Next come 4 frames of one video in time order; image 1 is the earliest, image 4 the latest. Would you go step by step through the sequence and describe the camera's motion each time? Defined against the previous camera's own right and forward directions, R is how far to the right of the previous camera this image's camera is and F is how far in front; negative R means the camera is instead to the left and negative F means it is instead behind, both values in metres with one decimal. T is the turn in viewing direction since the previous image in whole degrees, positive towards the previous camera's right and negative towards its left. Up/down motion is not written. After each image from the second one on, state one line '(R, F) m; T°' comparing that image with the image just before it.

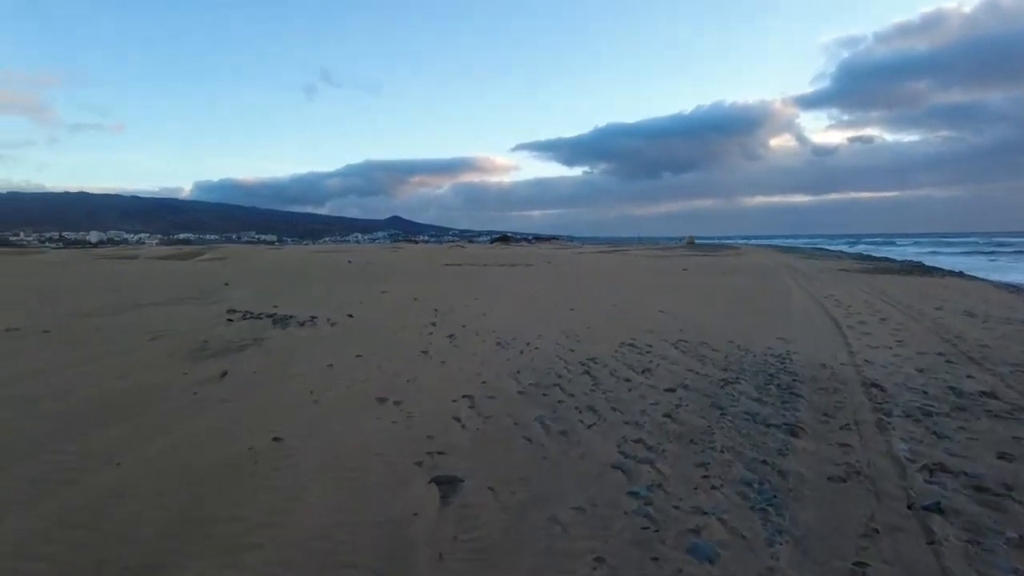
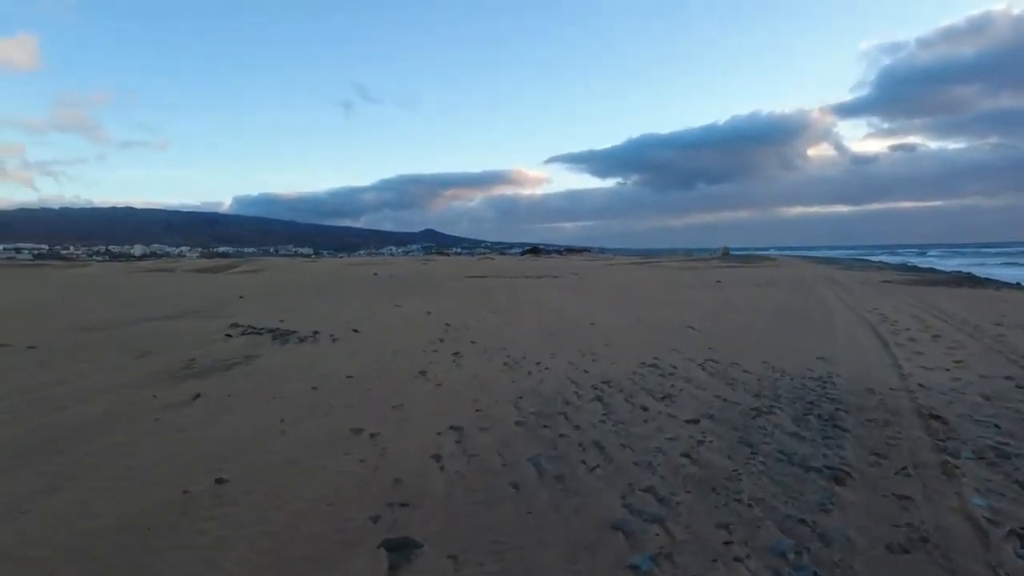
(+0.4, +1.0) m; -3°
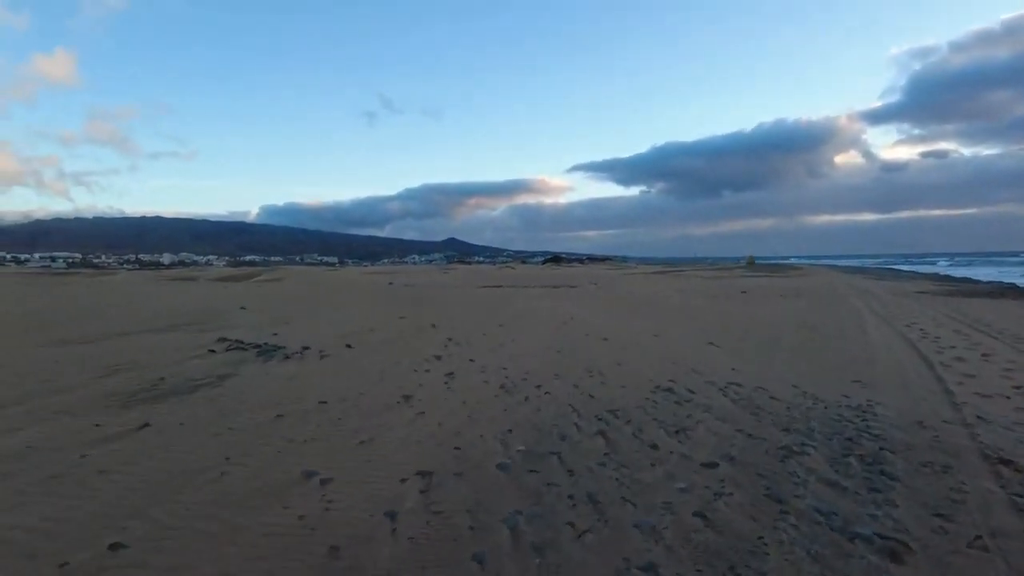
(+0.3, +1.1) m; -2°
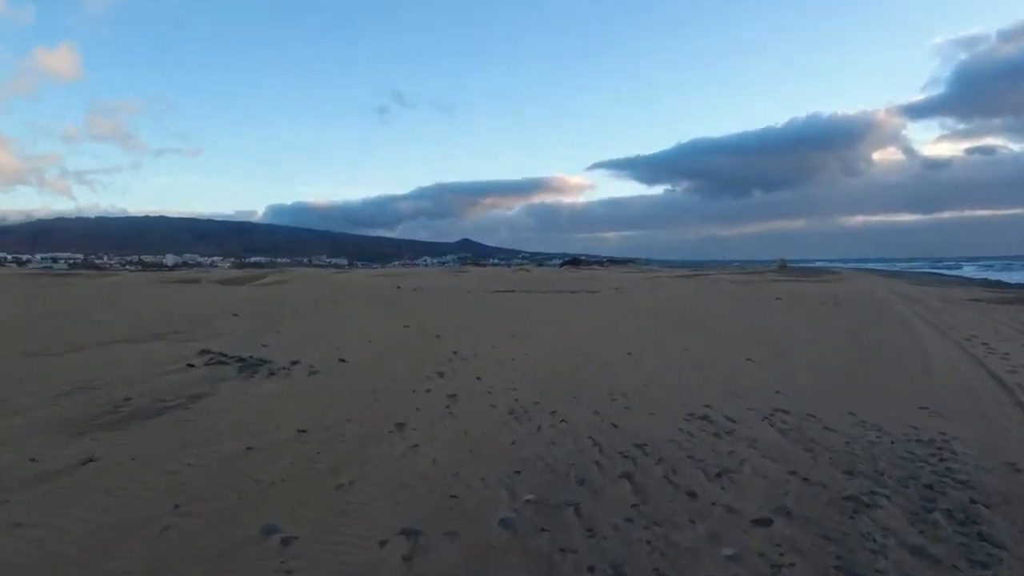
(+0.1, +1.1) m; -1°
